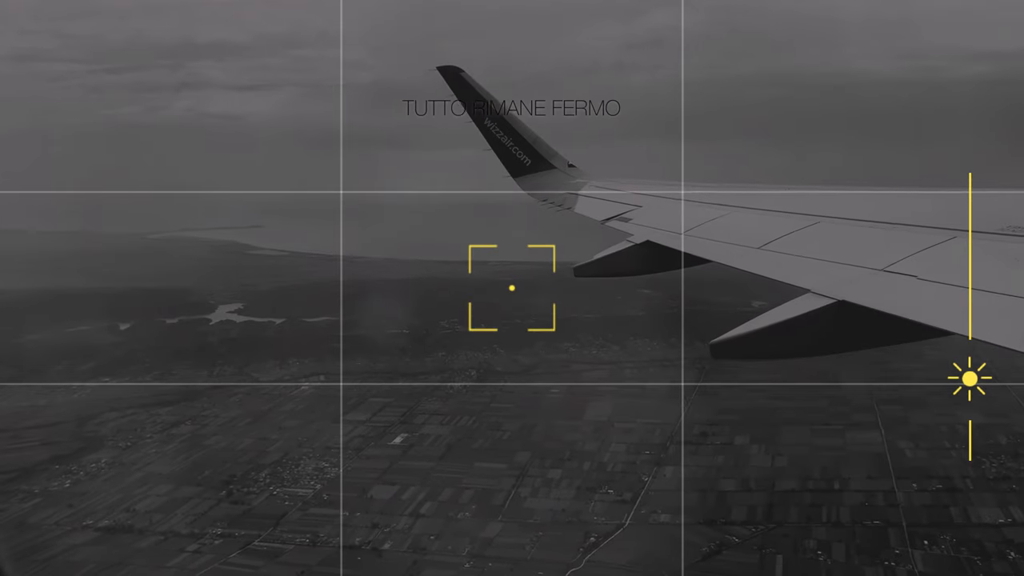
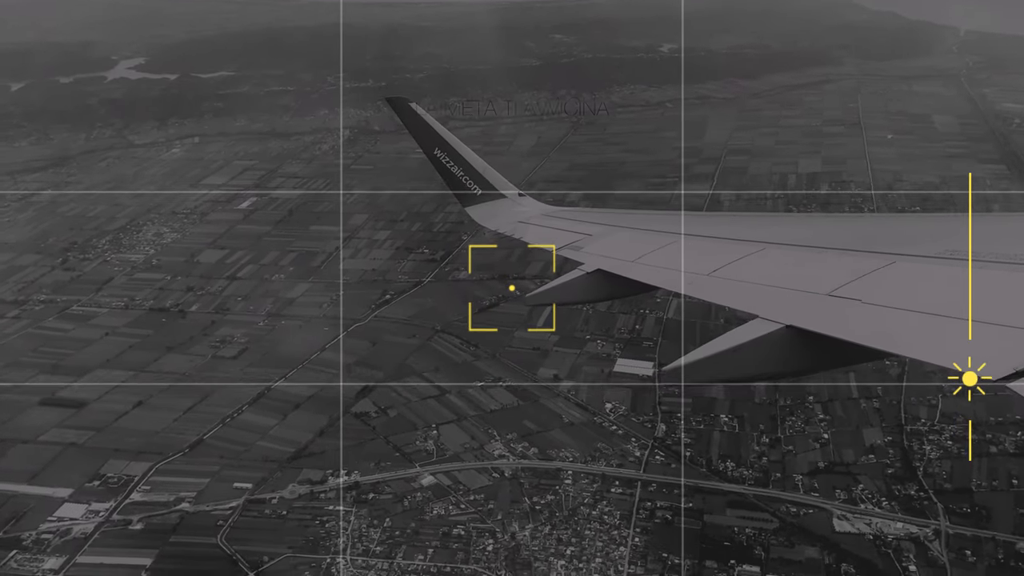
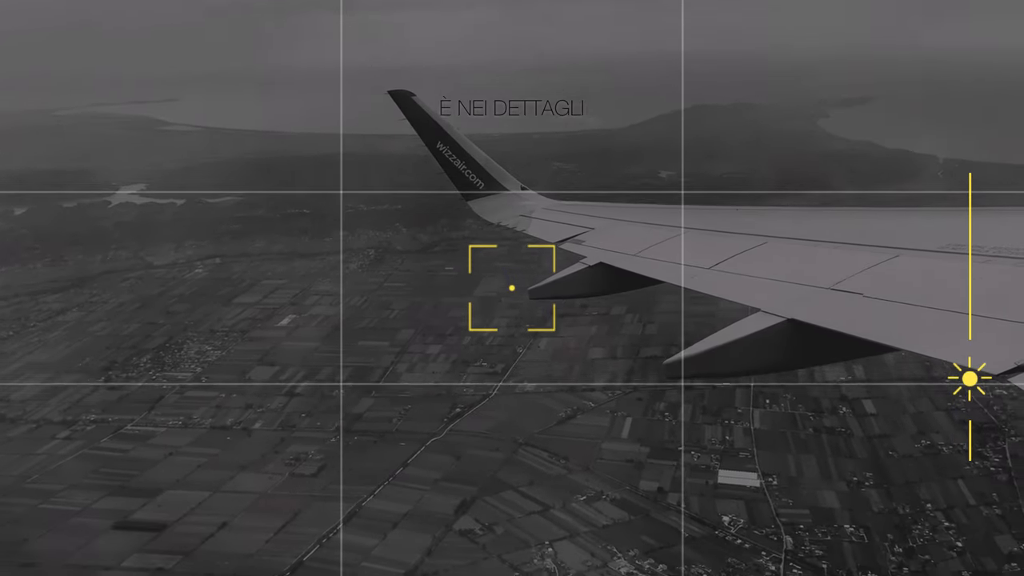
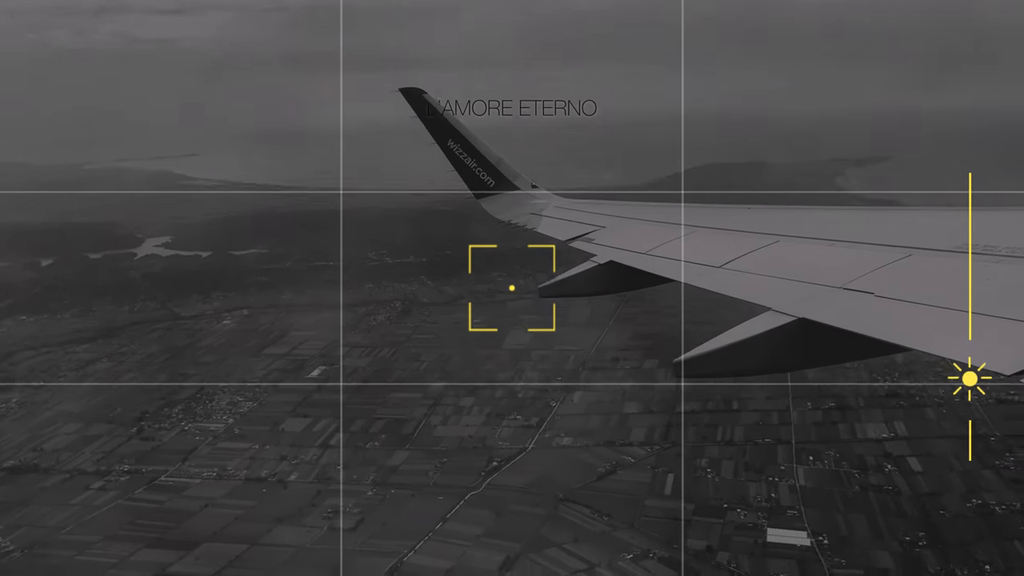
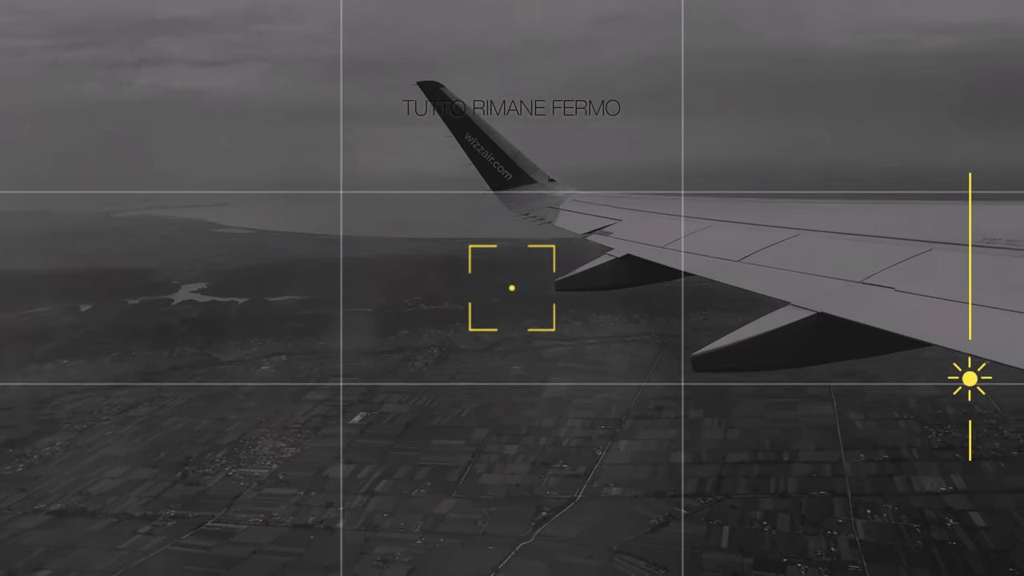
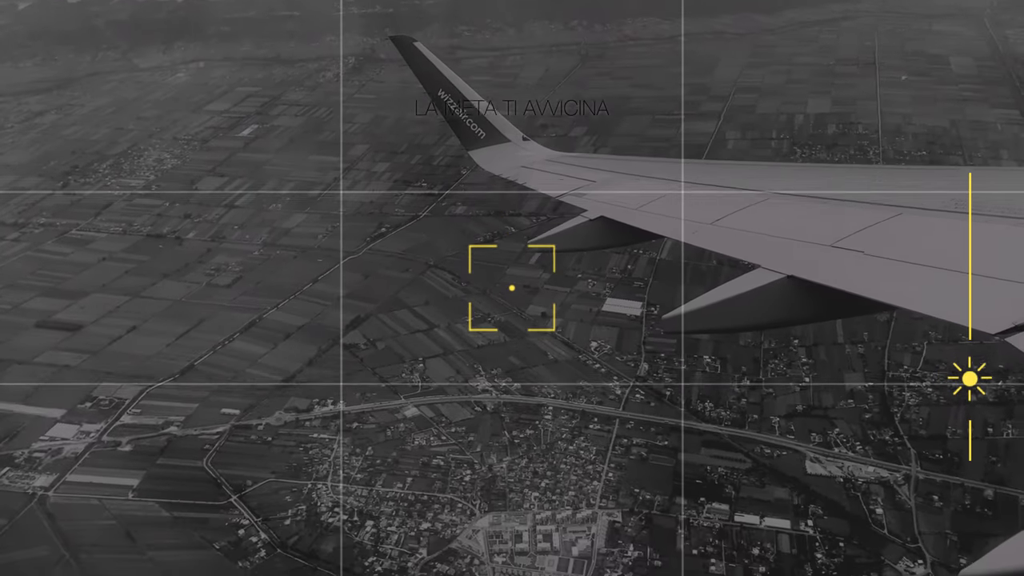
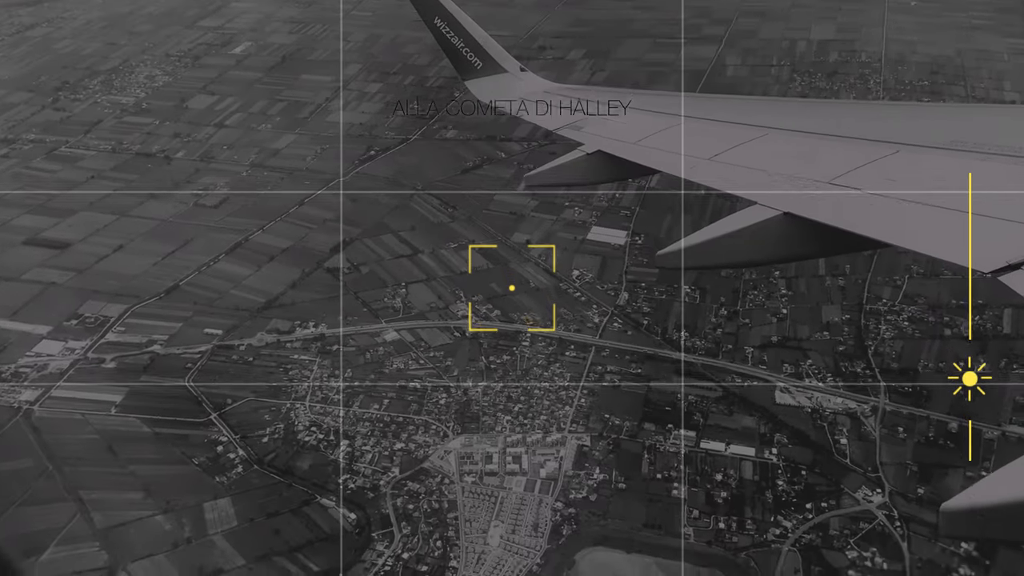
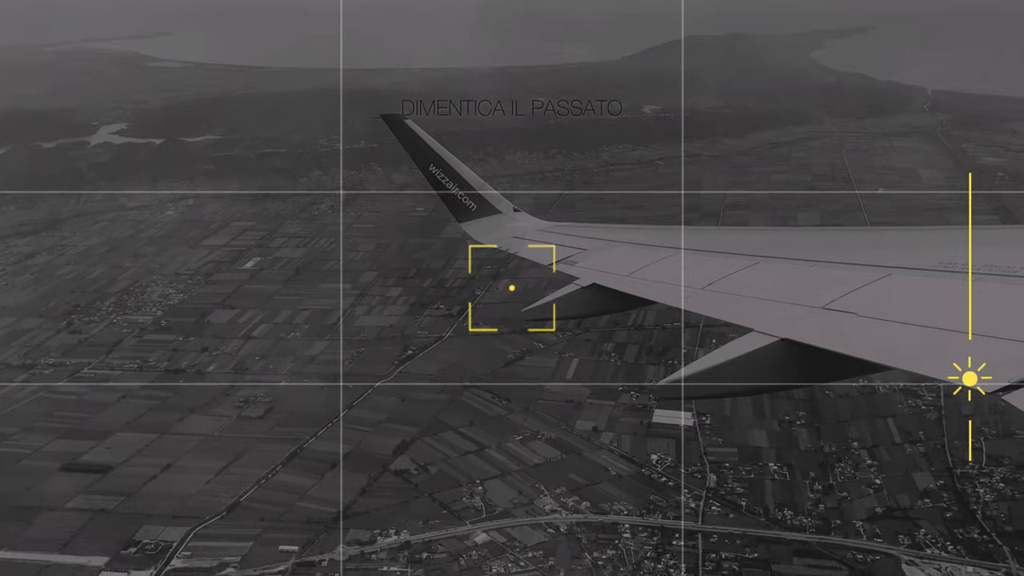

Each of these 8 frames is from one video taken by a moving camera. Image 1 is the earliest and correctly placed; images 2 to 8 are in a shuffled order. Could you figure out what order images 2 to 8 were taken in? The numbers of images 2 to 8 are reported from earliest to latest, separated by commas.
5, 4, 3, 8, 2, 6, 7
